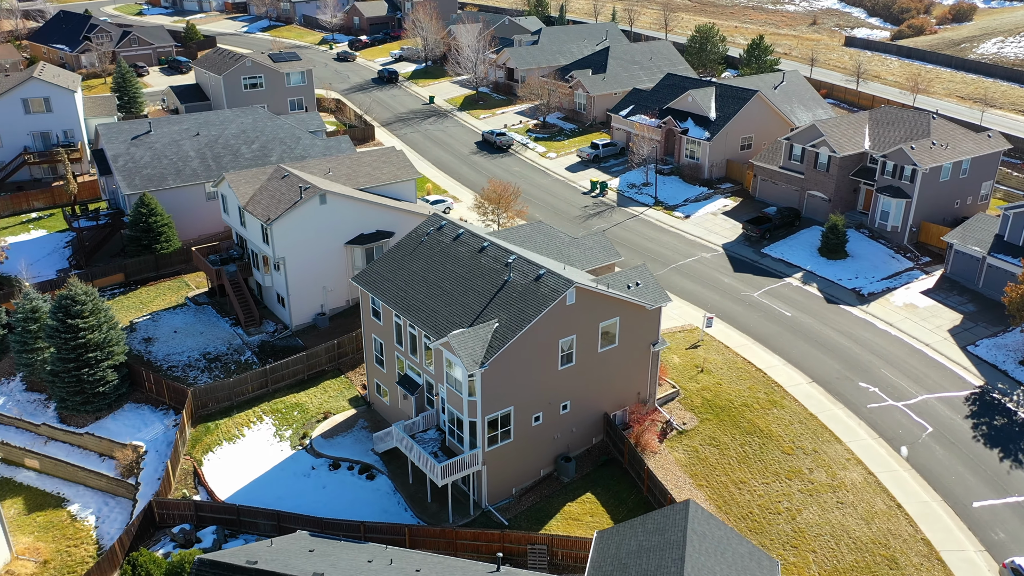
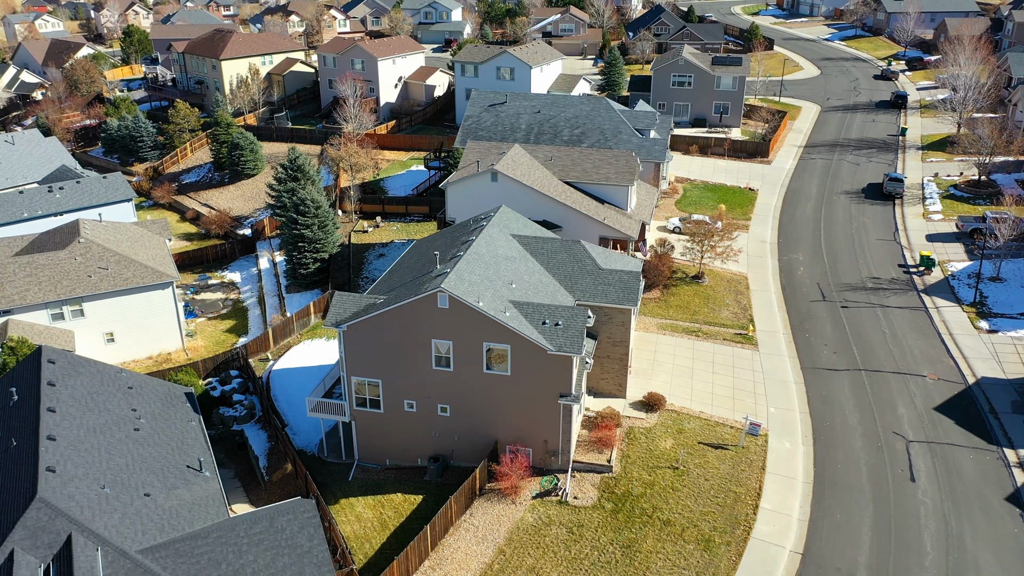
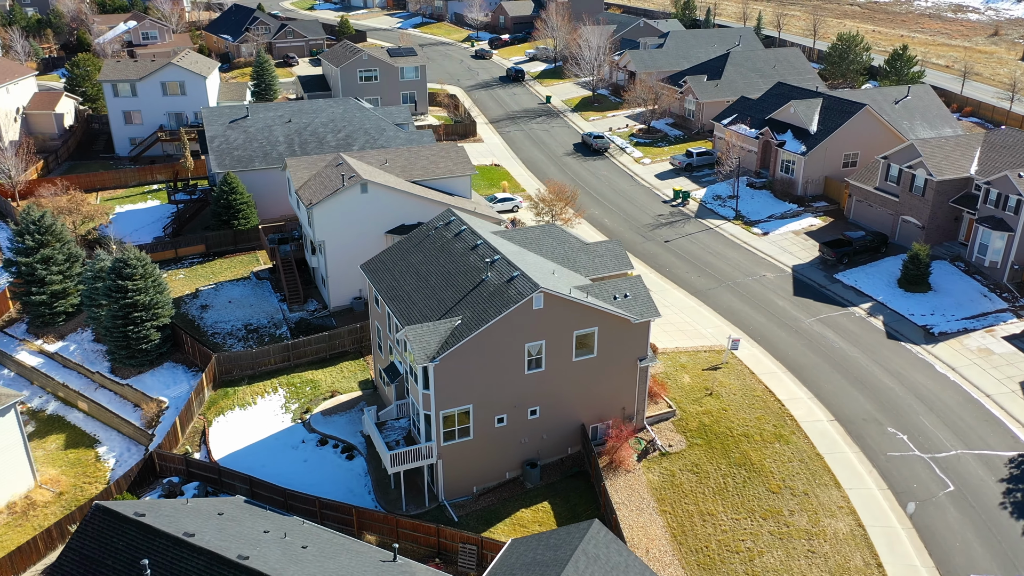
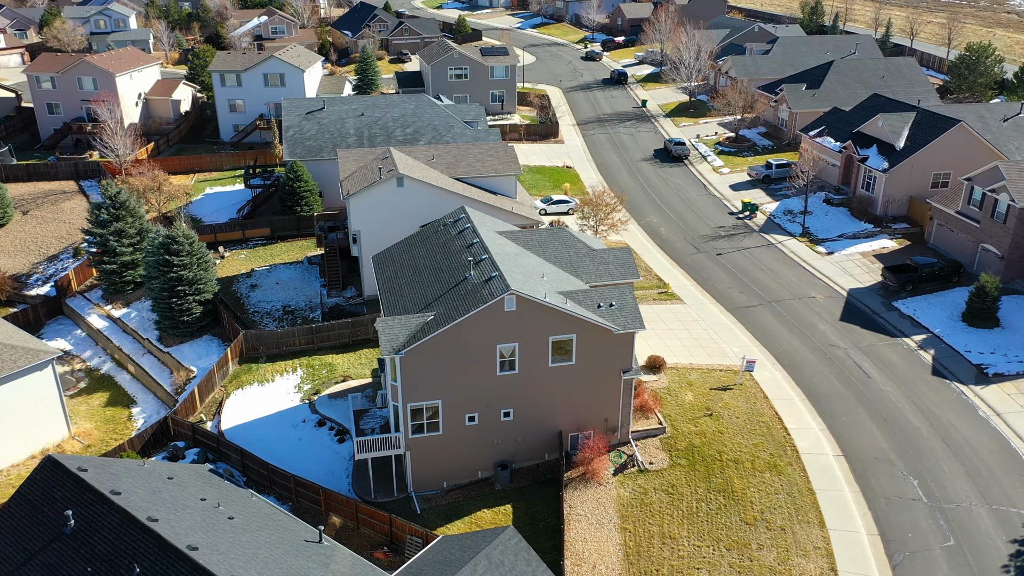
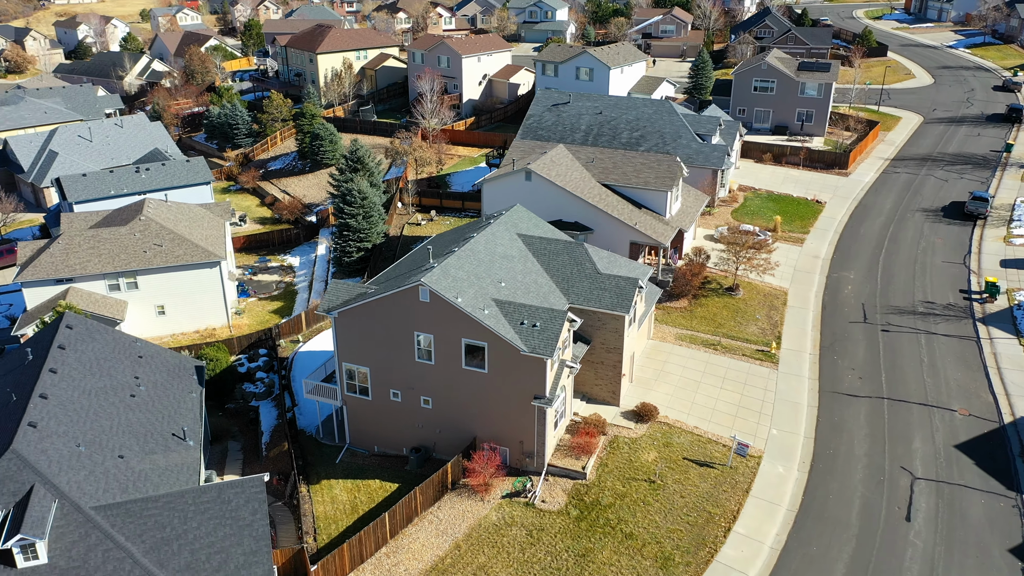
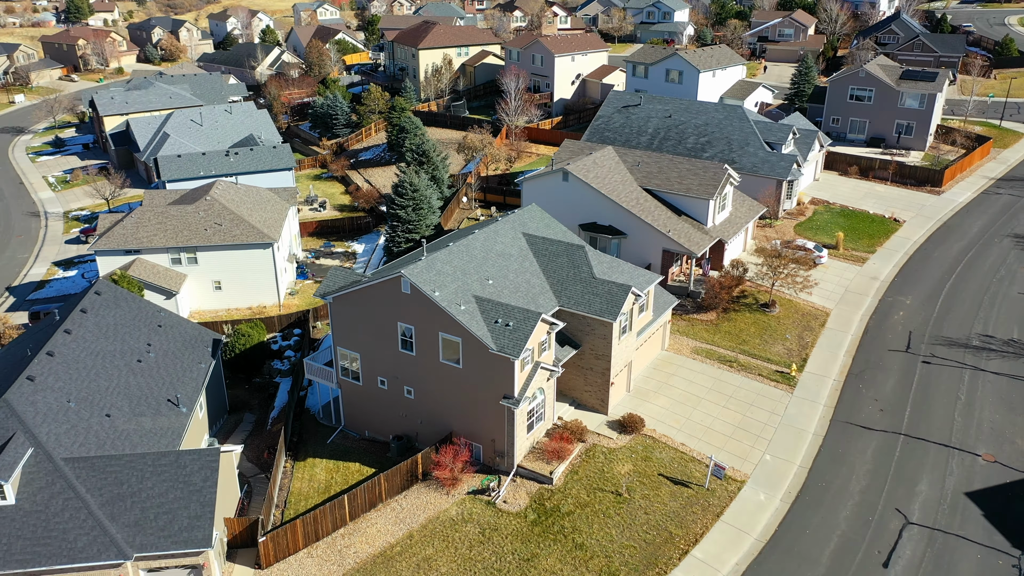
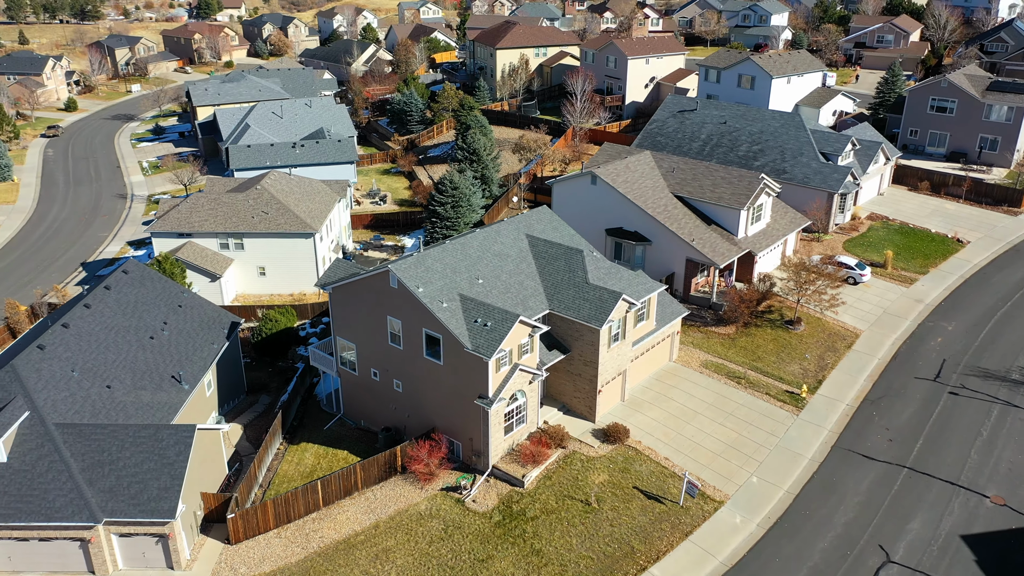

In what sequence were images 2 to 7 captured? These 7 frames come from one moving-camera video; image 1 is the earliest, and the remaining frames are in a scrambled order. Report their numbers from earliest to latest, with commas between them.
3, 4, 2, 5, 6, 7
